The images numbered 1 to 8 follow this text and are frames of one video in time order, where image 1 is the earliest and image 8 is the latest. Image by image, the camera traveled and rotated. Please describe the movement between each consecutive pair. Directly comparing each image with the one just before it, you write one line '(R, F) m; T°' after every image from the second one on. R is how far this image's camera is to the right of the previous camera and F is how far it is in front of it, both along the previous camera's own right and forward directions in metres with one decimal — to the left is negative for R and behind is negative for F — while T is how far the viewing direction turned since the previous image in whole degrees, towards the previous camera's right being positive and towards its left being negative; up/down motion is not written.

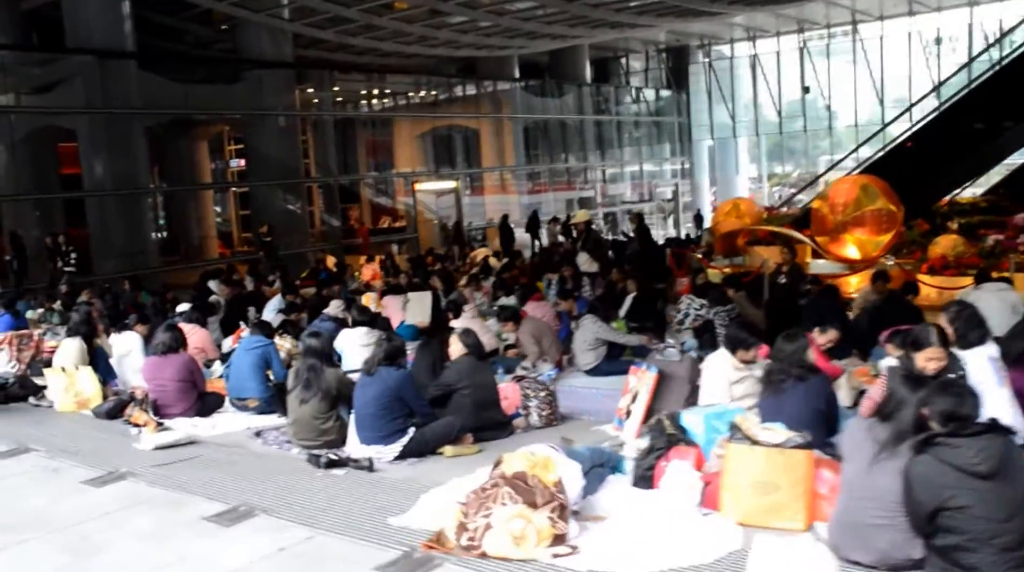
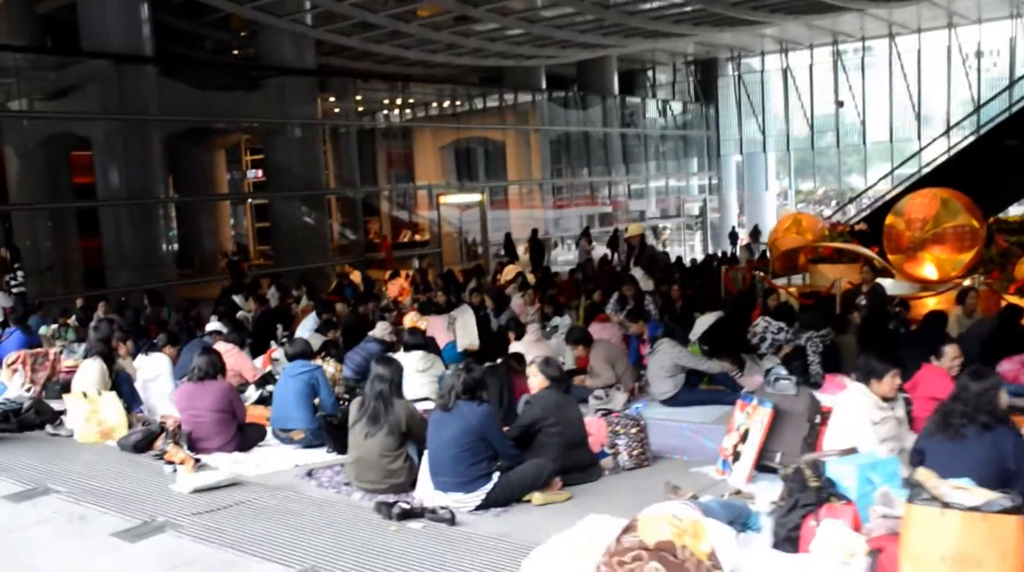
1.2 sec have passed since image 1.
(-0.6, +1.0) m; 0°
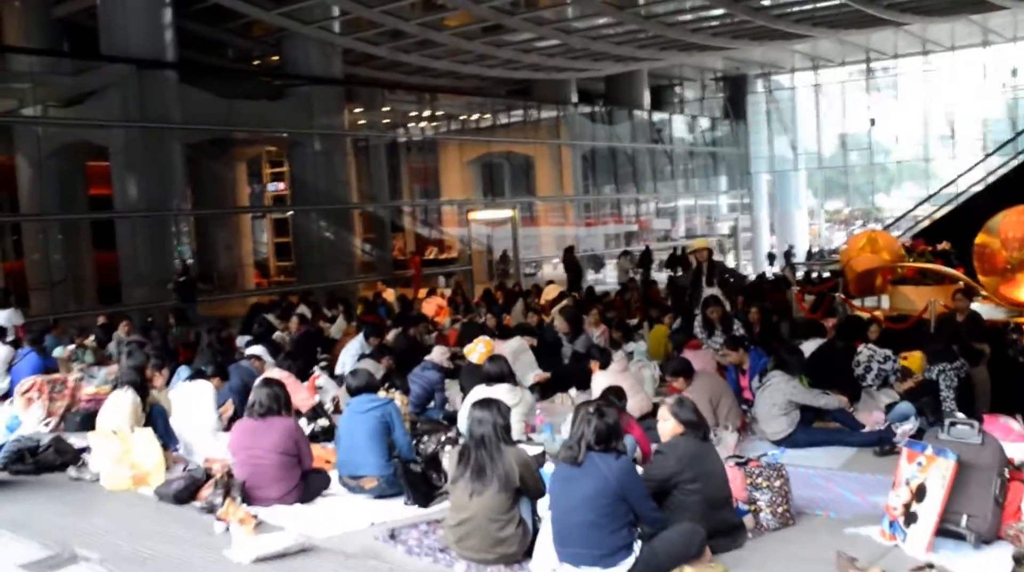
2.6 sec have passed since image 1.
(-0.7, +1.2) m; 0°
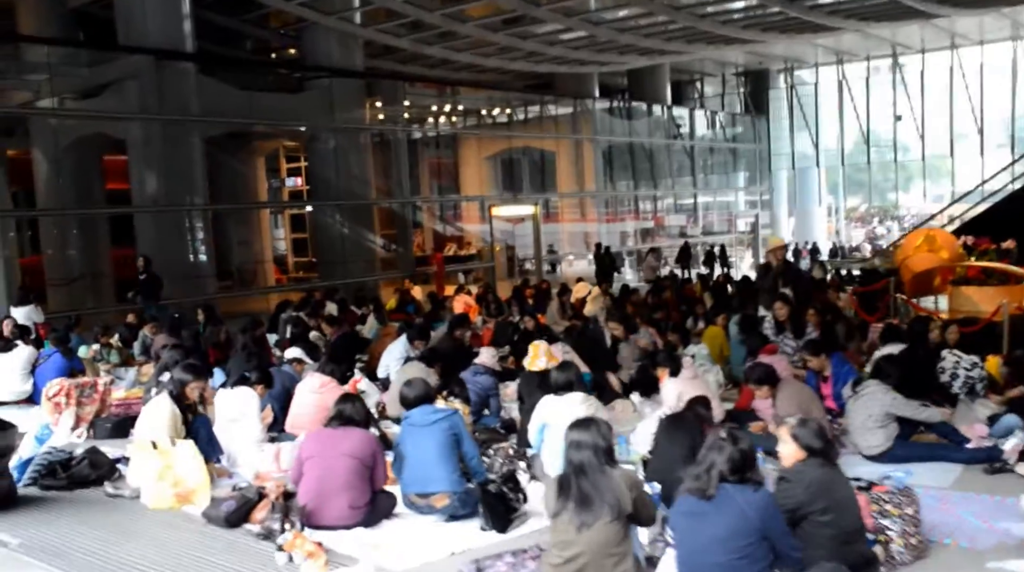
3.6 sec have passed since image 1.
(-0.5, +0.7) m; 0°
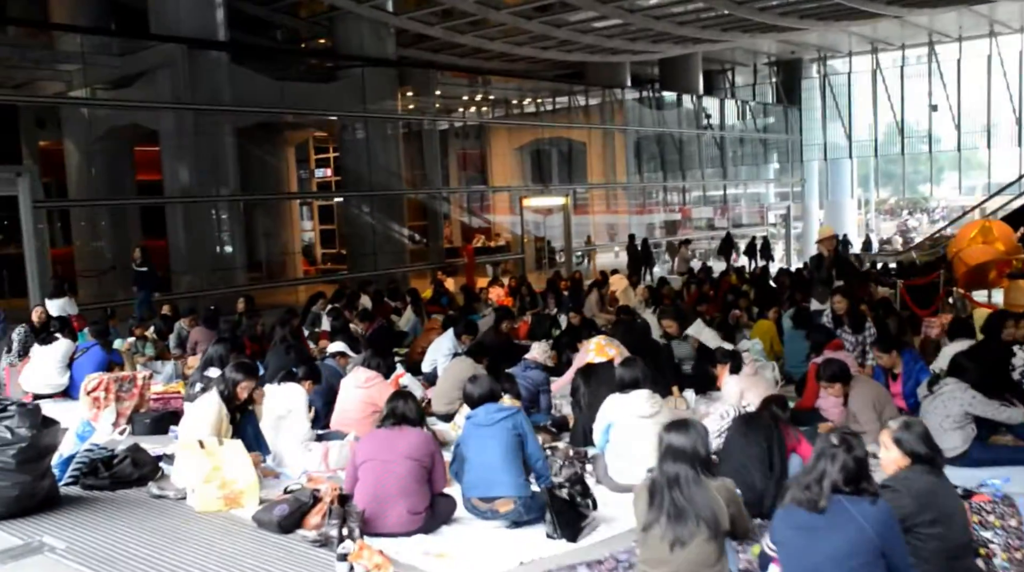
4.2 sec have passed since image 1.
(-0.3, +0.3) m; -1°
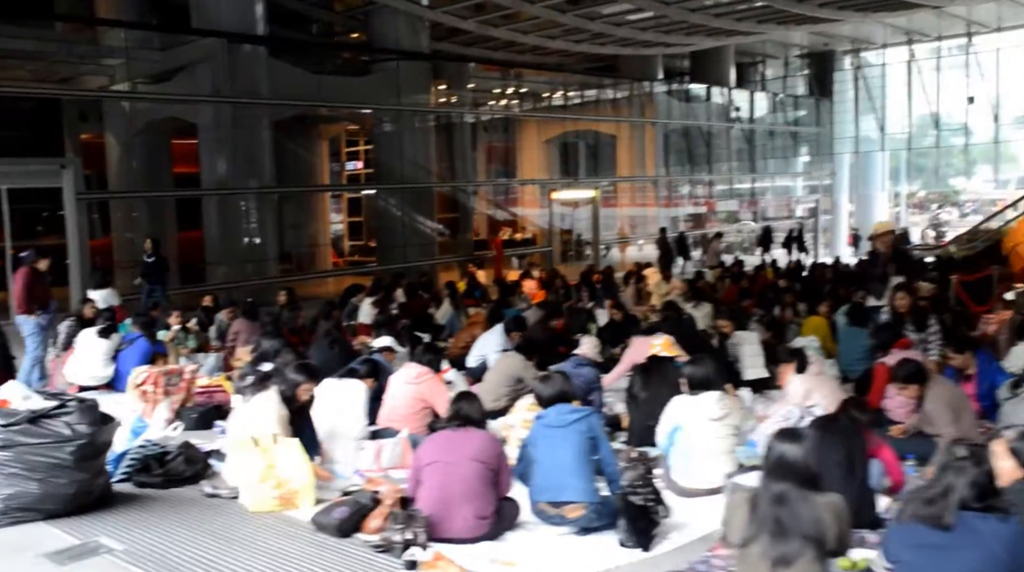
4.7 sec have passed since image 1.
(-0.3, +0.1) m; -1°
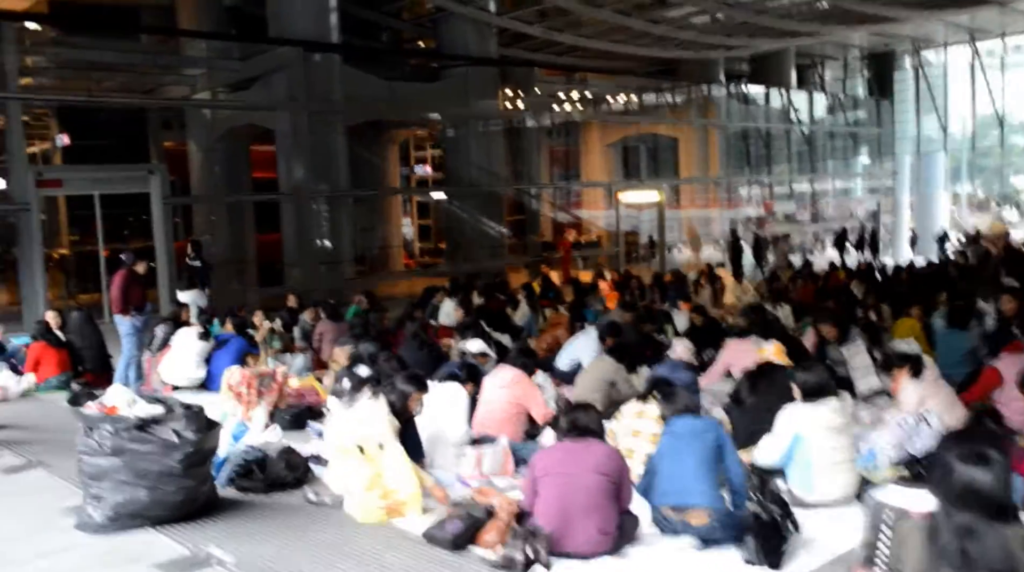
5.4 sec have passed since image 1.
(-0.5, -0.2) m; -3°
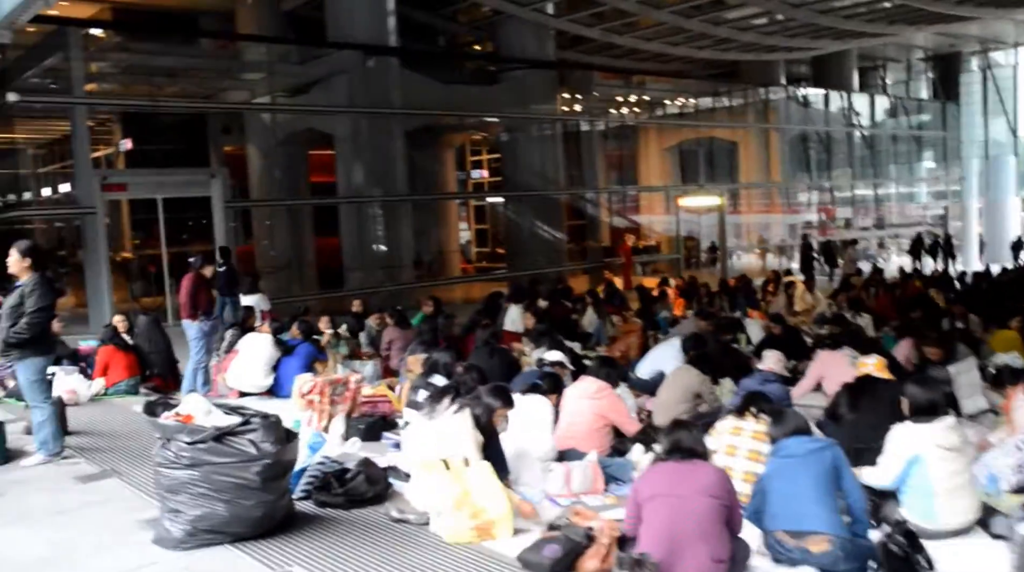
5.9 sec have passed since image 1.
(-0.3, +0.3) m; -3°
